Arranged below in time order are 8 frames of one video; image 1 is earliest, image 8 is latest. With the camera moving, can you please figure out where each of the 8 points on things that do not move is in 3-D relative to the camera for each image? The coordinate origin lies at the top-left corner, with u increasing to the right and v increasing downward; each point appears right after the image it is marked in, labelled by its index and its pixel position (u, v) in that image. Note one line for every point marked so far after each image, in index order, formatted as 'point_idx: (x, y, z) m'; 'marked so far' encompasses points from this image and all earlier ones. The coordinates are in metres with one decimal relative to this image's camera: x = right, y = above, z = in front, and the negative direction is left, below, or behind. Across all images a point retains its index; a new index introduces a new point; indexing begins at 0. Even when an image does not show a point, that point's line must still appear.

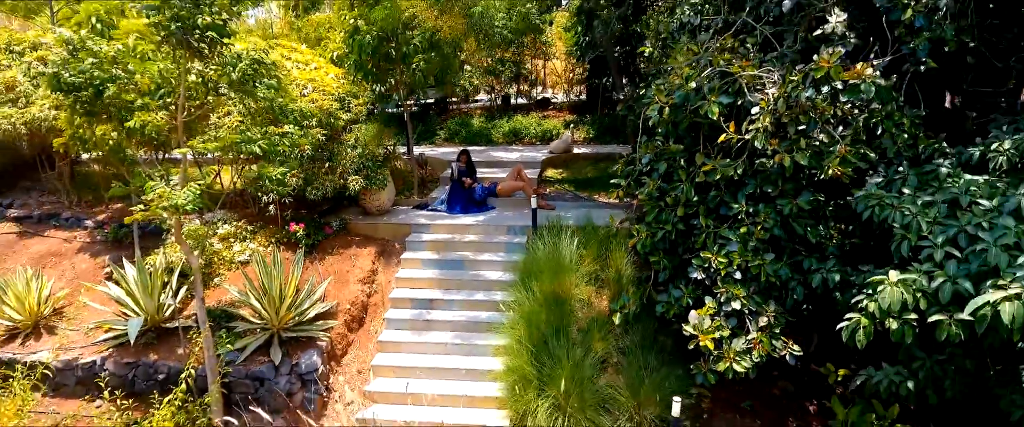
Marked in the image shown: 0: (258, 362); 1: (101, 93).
0: (-2.1, -1.2, +5.4) m
1: (-3.5, +1.0, +6.0) m
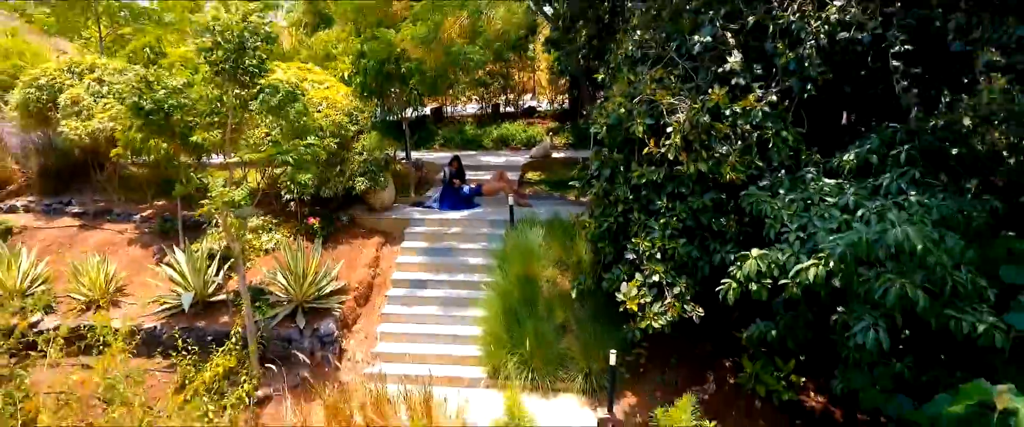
0: (-2.4, -1.1, +6.8) m
1: (-3.7, +1.1, +7.4) m
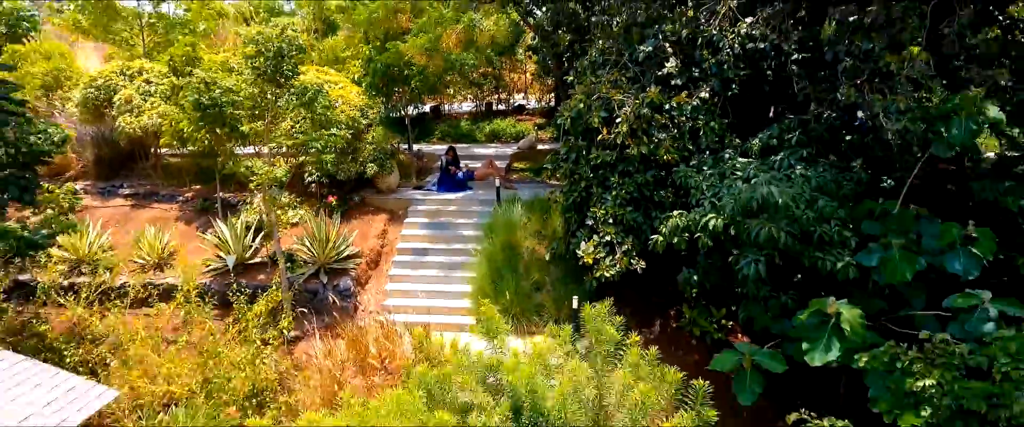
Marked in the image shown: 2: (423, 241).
0: (-2.6, -0.8, +8.3) m
1: (-3.9, +1.4, +8.9) m
2: (-1.3, -0.4, +9.4) m
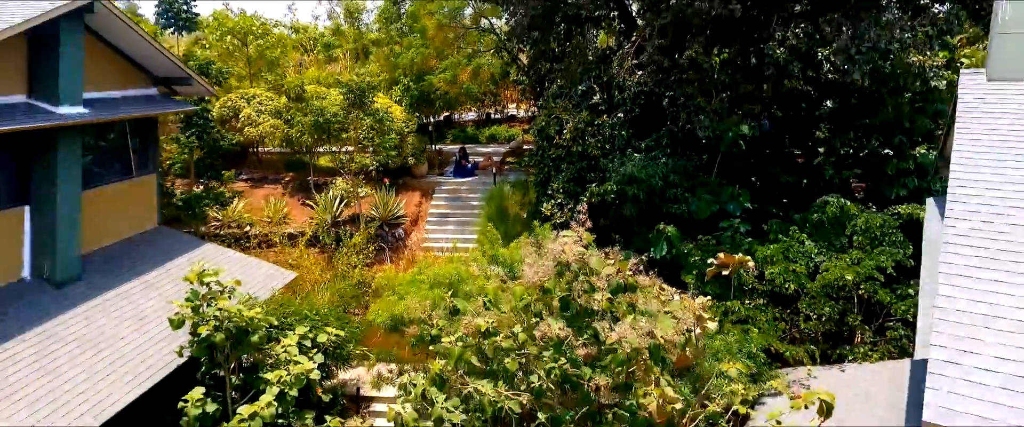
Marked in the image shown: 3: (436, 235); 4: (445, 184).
0: (-2.8, -0.3, +13.4) m
1: (-4.1, +1.9, +14.0) m
2: (-1.5, +0.1, +14.6) m
3: (-1.6, -0.5, +13.6) m
4: (-1.6, +0.7, +15.4) m
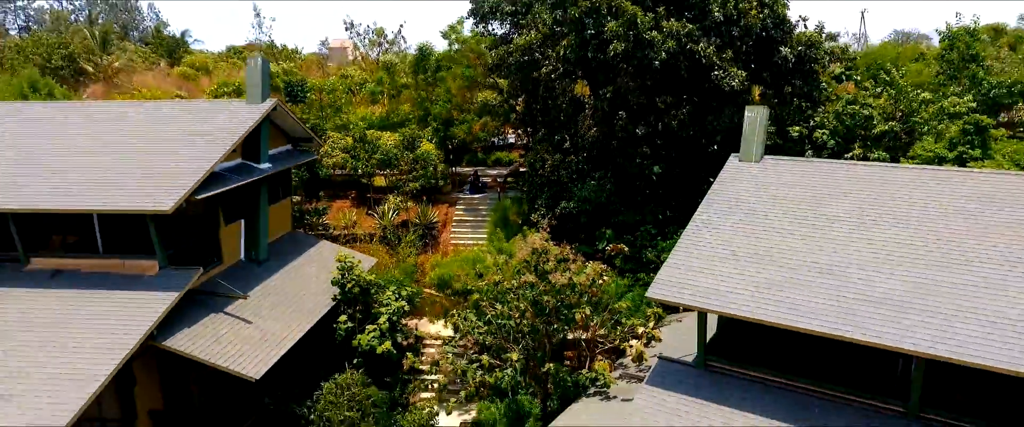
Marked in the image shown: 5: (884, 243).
0: (-2.8, -0.5, +19.8) m
1: (-4.2, +1.7, +20.4) m
2: (-1.6, -0.1, +21.0) m
3: (-1.7, -0.7, +20.0) m
4: (-1.6, +0.5, +21.8) m
5: (+5.9, -0.4, +10.0) m
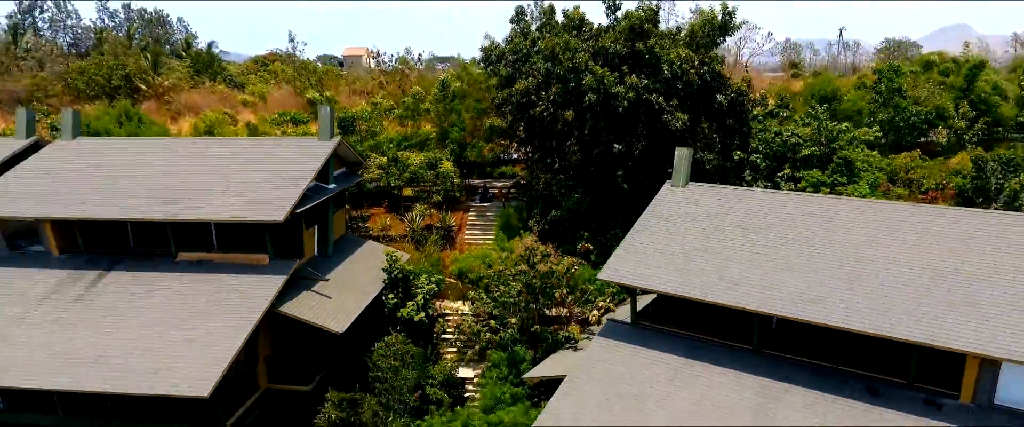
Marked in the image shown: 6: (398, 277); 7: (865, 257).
0: (-2.7, -0.7, +25.1) m
1: (-4.1, +1.5, +25.7) m
2: (-1.5, -0.3, +26.3) m
3: (-1.6, -0.9, +25.3) m
4: (-1.6, +0.3, +27.1) m
5: (+5.9, -0.7, +15.2) m
6: (-3.4, -1.9, +19.1) m
7: (+7.9, -0.9, +14.1) m
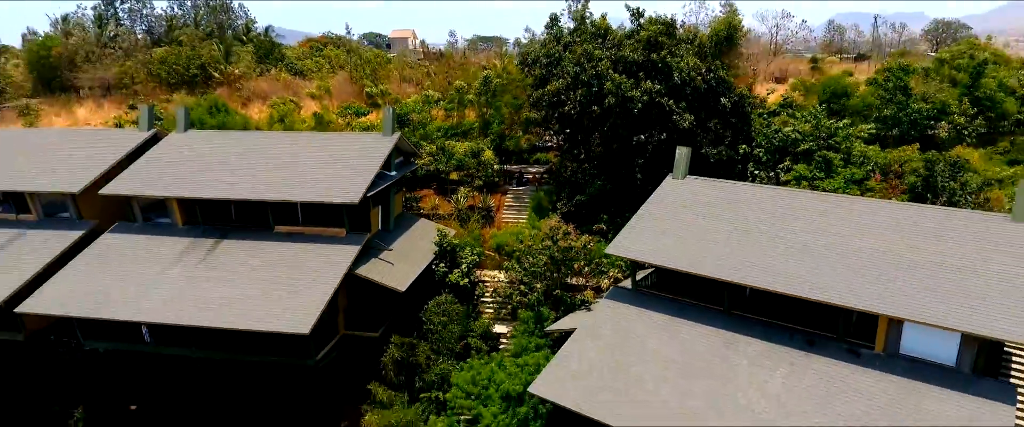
0: (-1.3, +0.1, +29.3) m
1: (-2.6, +2.3, +29.8) m
2: (0.0, +0.5, +30.3) m
3: (-0.2, -0.1, +29.4) m
4: (0.0, +1.1, +31.1) m
5: (+6.7, -0.4, +18.8) m
6: (-2.4, -1.3, +23.3) m
7: (+8.6, -0.7, +17.6) m
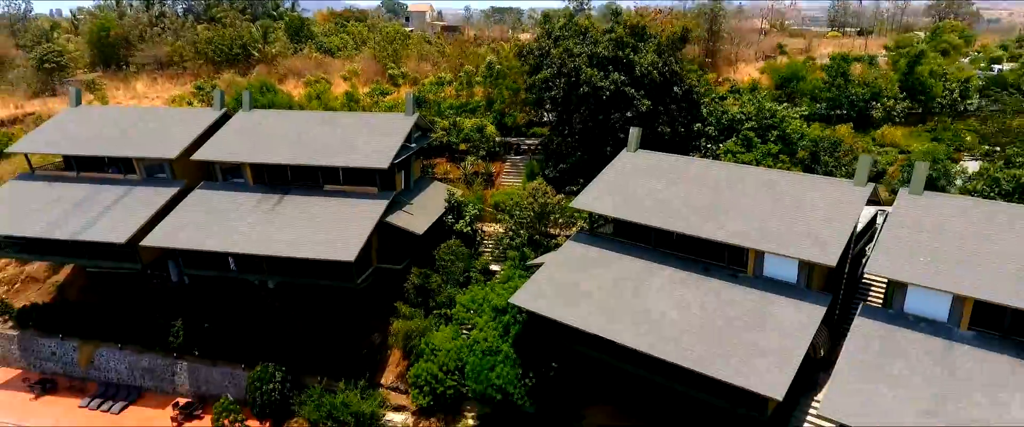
0: (-1.5, +2.1, +35.9) m
1: (-2.7, +4.4, +36.4) m
2: (-0.1, +2.6, +36.9) m
3: (-0.3, +1.9, +36.0) m
4: (-0.1, +3.2, +37.6) m
5: (+6.2, +1.0, +25.2) m
6: (-2.7, +0.4, +30.0) m
7: (+8.1, +0.6, +24.0) m
